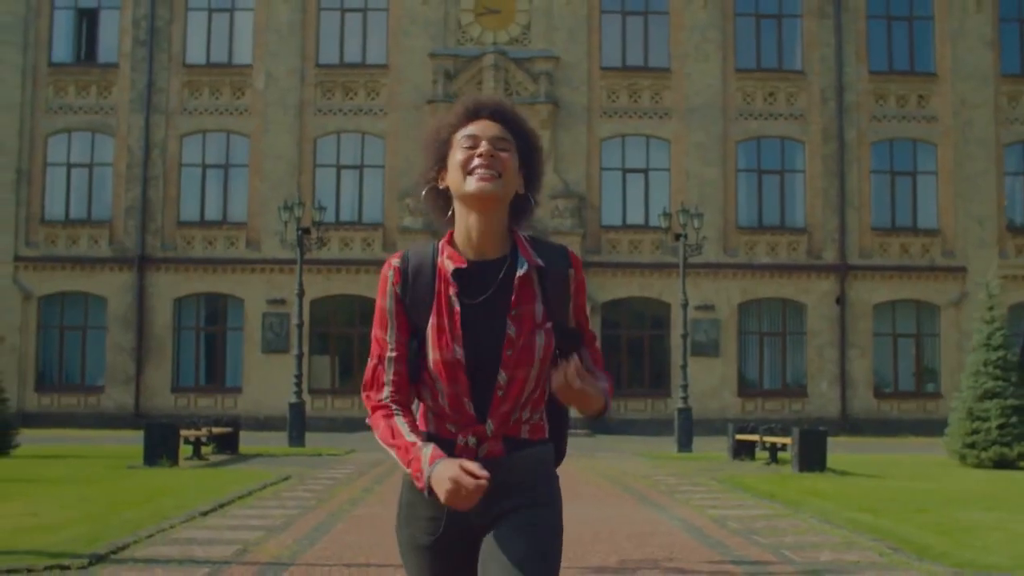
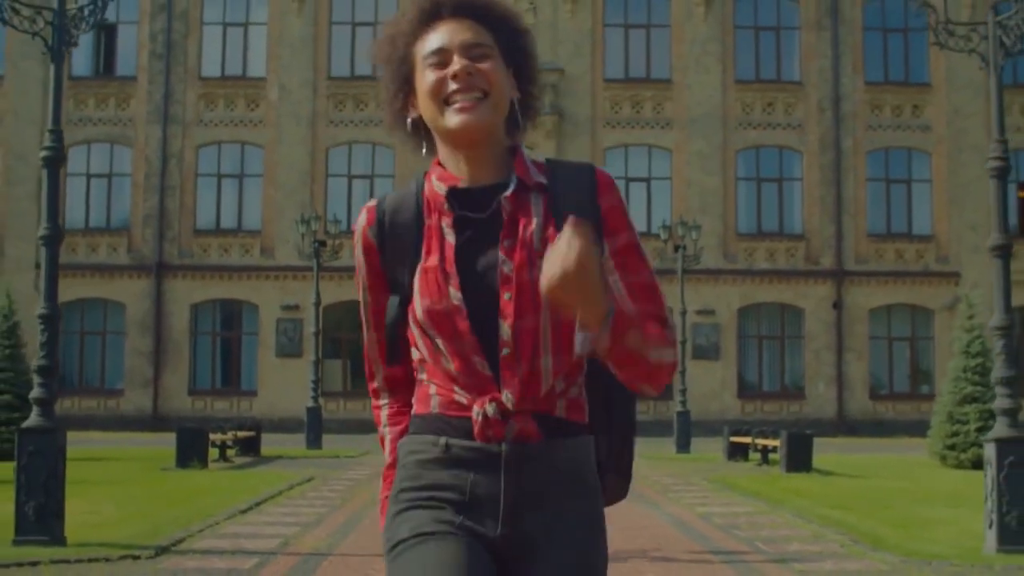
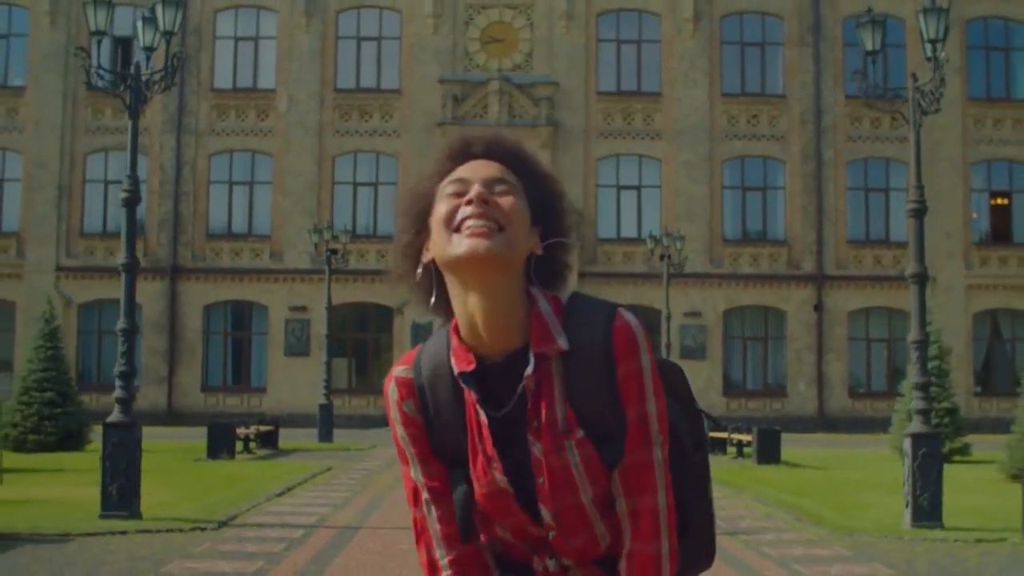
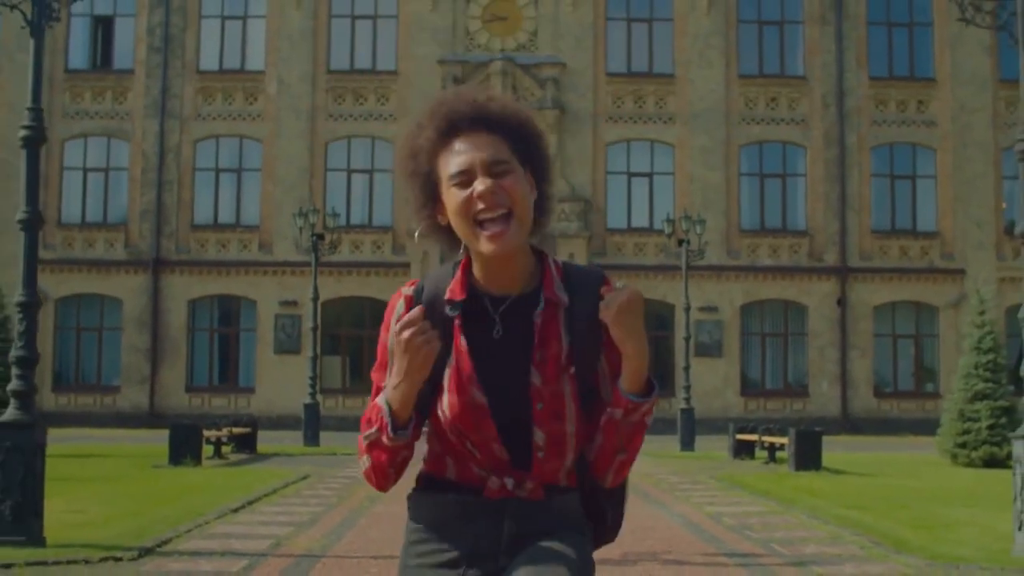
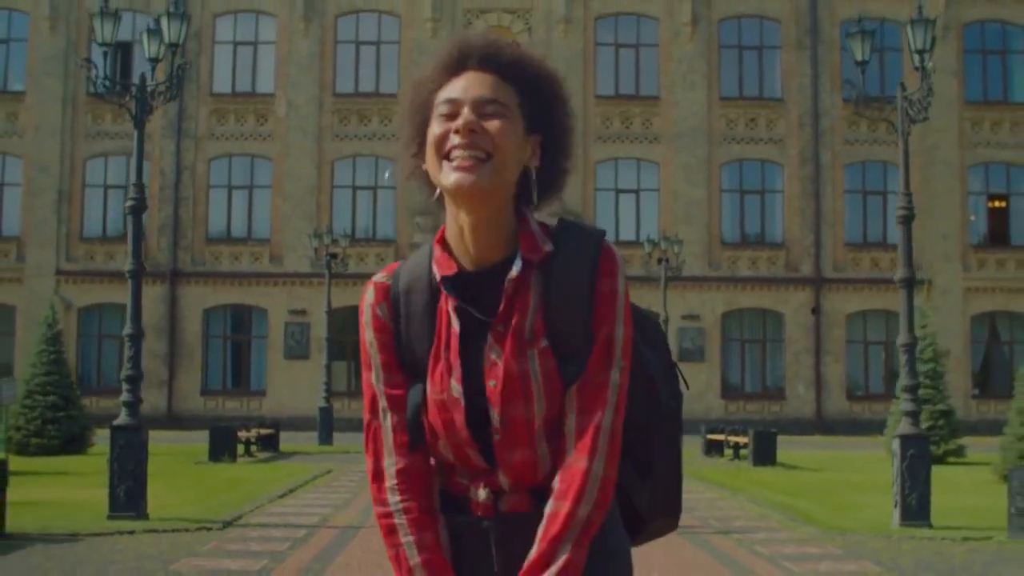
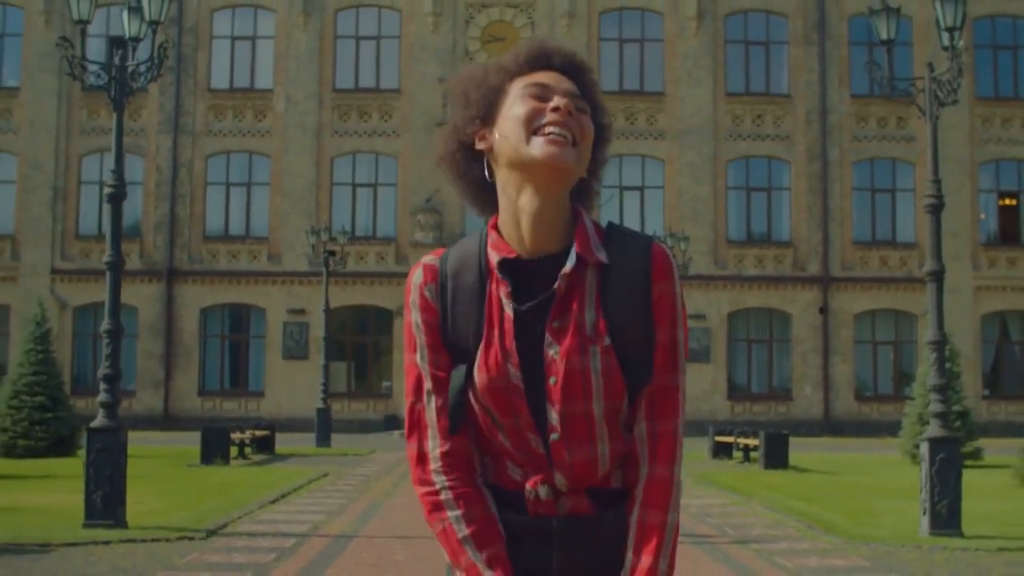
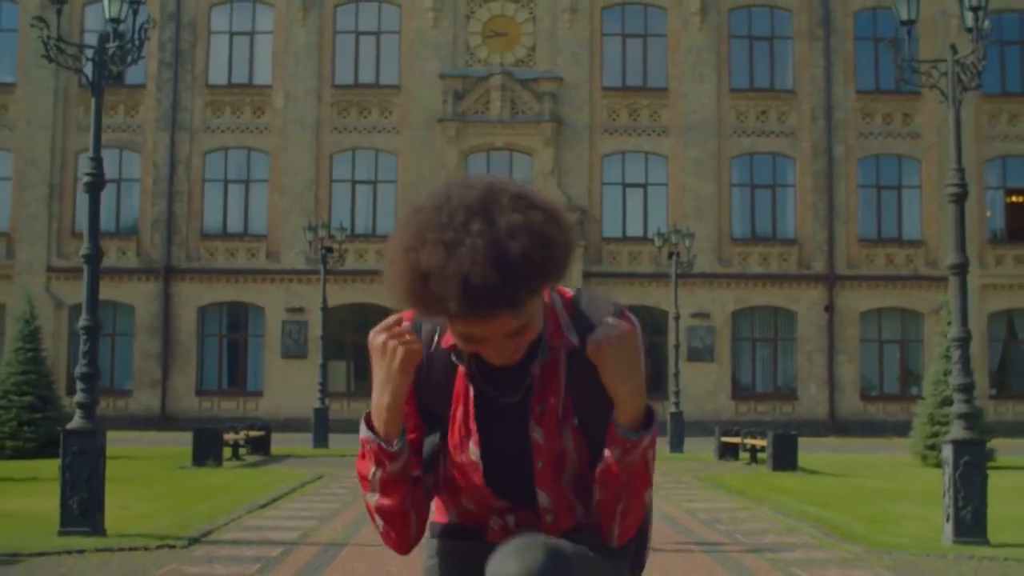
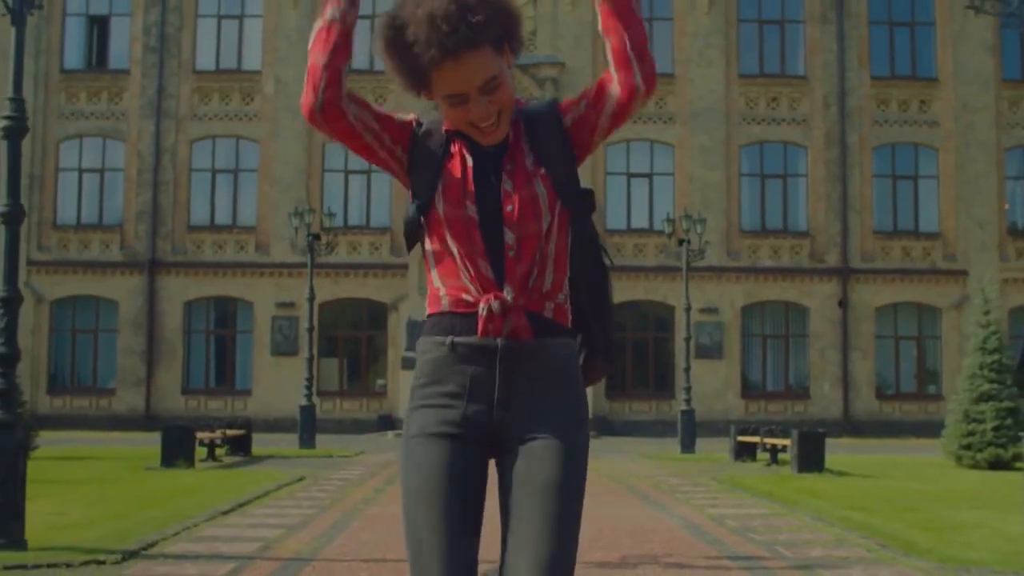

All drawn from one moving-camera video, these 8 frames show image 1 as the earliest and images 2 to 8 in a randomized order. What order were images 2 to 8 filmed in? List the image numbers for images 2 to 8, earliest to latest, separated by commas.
8, 4, 2, 7, 6, 3, 5
